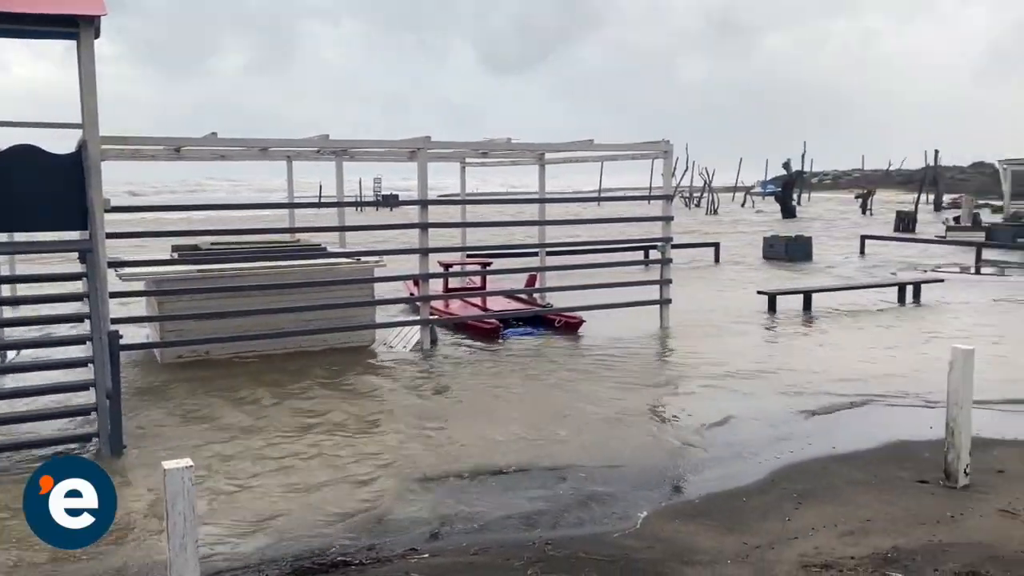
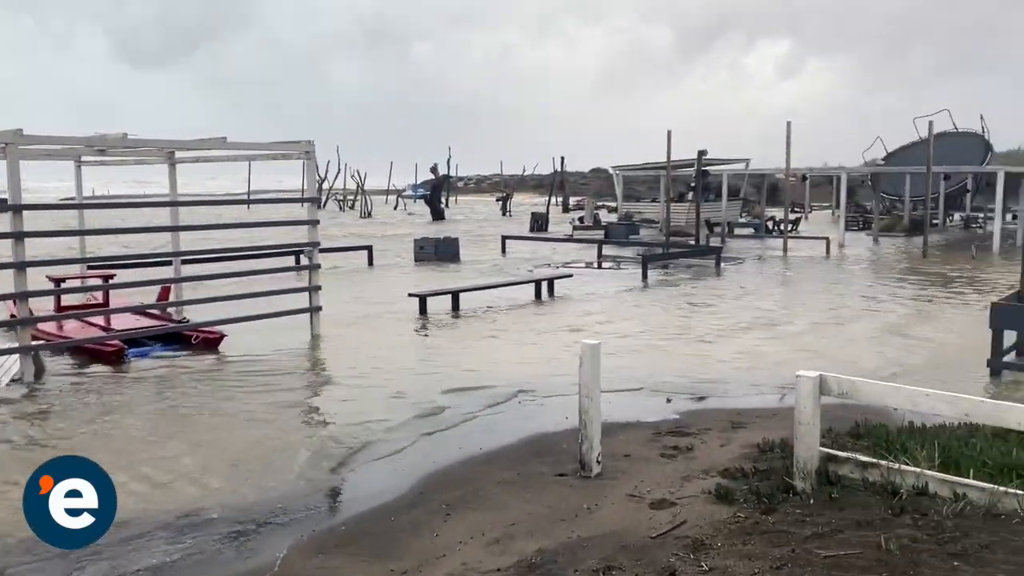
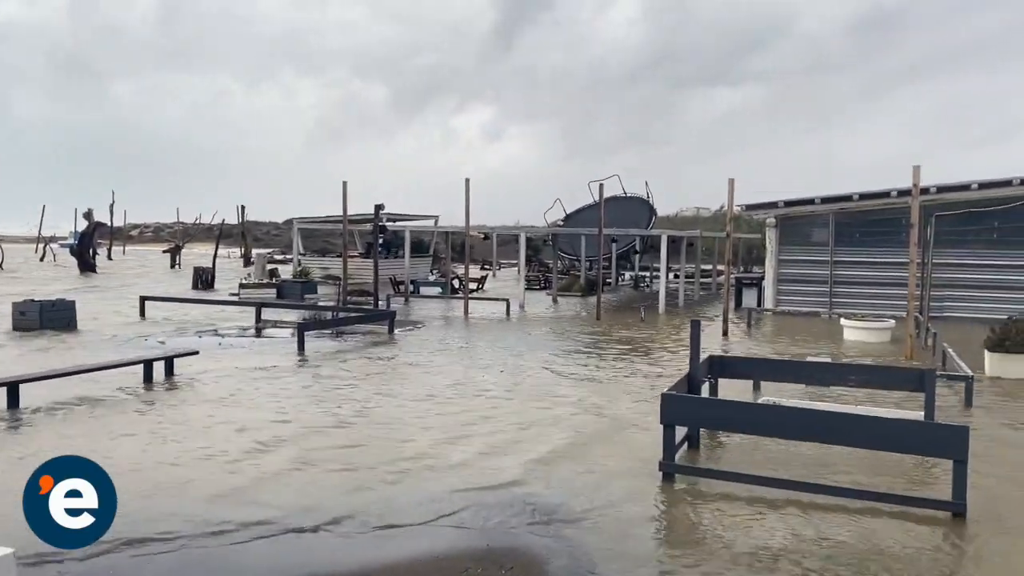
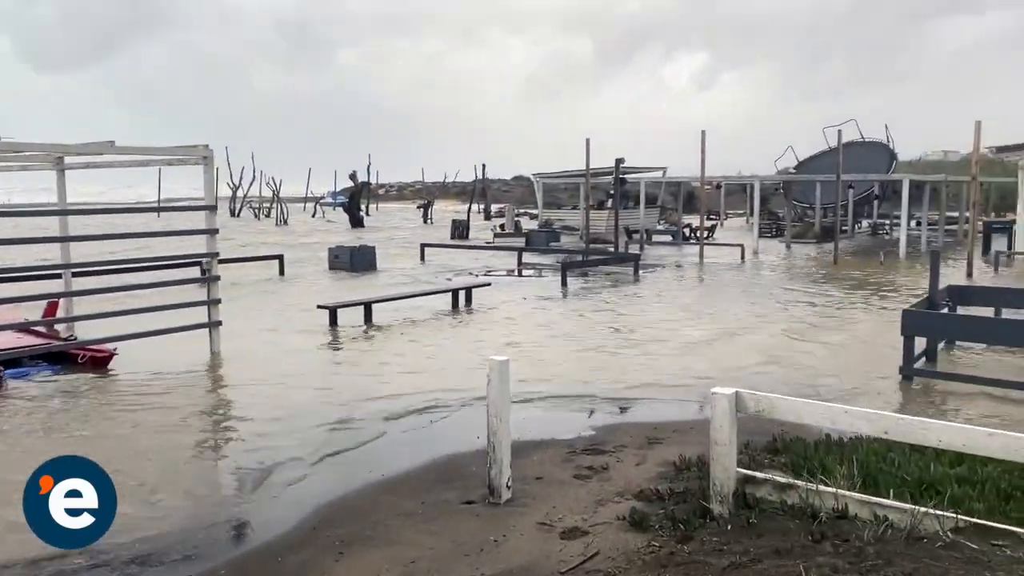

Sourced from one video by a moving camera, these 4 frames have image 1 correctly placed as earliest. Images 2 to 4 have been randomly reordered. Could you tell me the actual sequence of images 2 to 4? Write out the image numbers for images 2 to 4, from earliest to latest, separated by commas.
2, 4, 3
